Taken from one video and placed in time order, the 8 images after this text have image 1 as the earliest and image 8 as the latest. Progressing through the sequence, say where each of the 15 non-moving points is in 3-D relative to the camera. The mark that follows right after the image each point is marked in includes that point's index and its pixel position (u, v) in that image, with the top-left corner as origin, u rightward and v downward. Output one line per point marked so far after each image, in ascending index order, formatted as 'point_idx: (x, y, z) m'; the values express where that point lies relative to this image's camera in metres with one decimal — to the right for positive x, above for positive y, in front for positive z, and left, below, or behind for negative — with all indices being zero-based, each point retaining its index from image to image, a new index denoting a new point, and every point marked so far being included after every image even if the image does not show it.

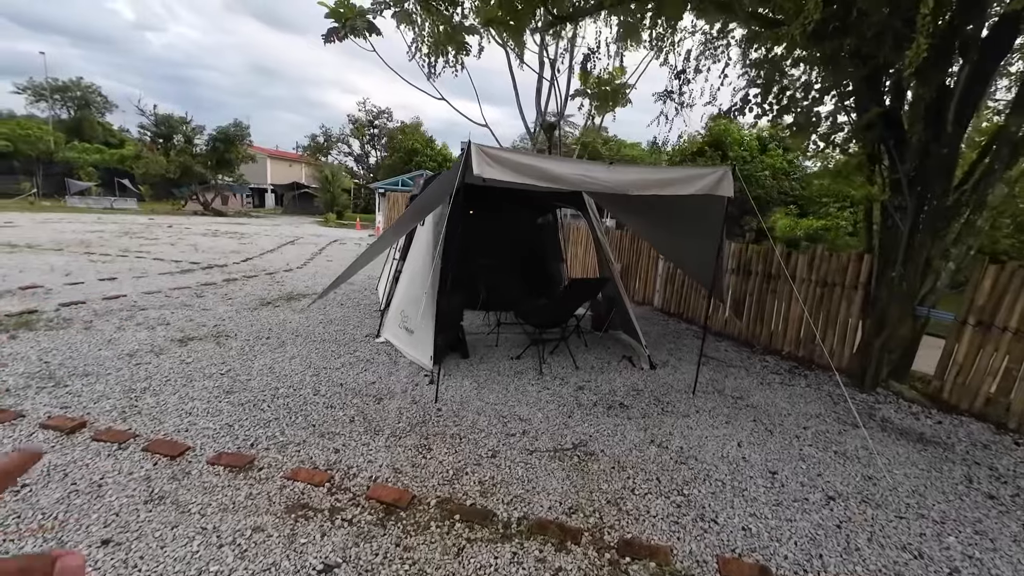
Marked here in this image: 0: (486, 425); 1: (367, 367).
0: (-0.2, -0.9, +2.9) m
1: (-1.2, -0.7, +3.7) m
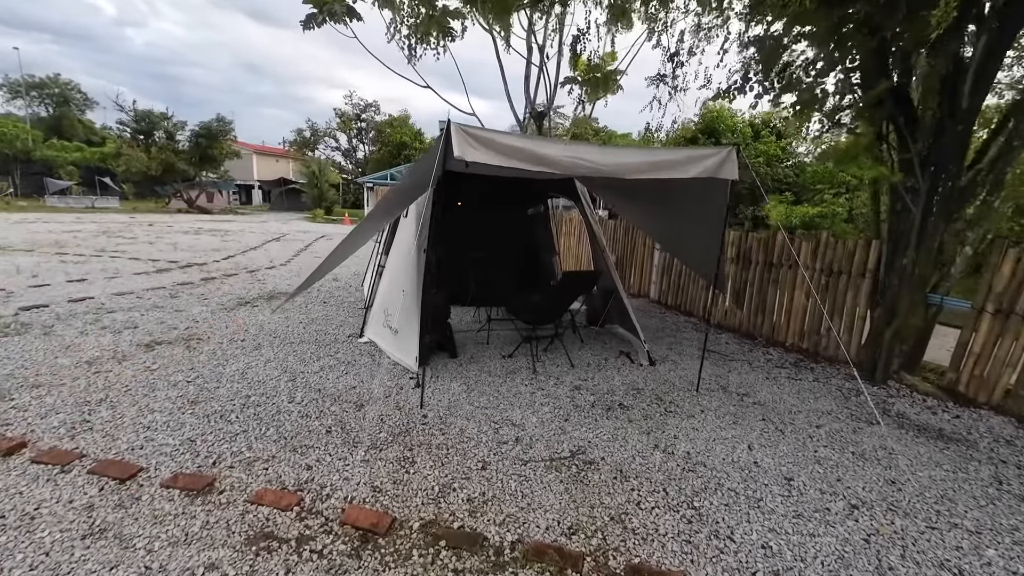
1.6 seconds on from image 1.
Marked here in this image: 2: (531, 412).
0: (-0.2, -0.9, +2.6) m
1: (-1.3, -0.7, +3.4) m
2: (+0.1, -0.8, +2.9) m
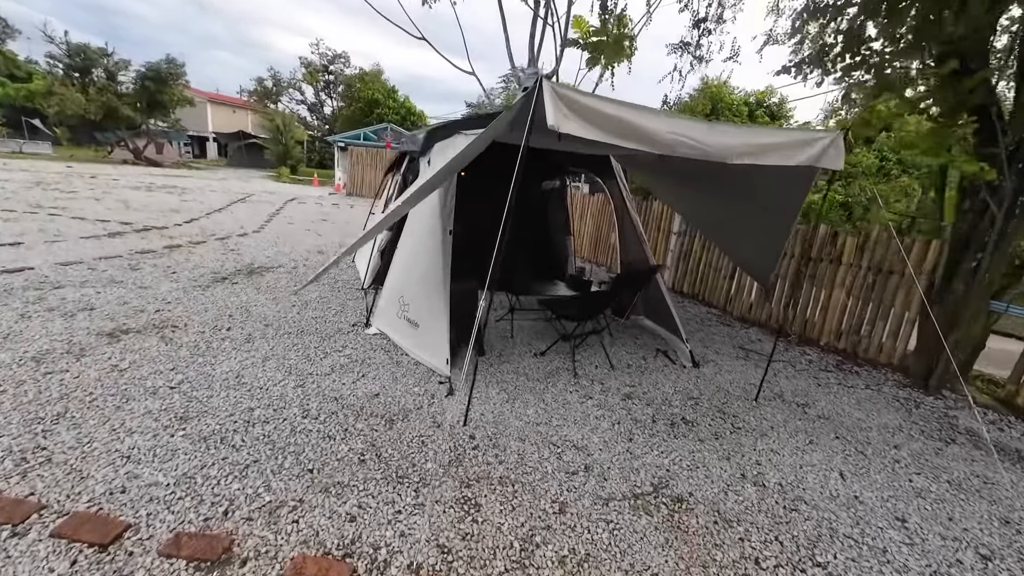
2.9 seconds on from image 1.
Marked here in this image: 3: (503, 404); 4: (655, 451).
0: (+0.1, -0.9, +2.2) m
1: (-1.0, -0.6, +2.9) m
2: (+0.5, -0.8, +2.5) m
3: (-0.1, -0.7, +2.7) m
4: (+0.8, -0.9, +2.4) m
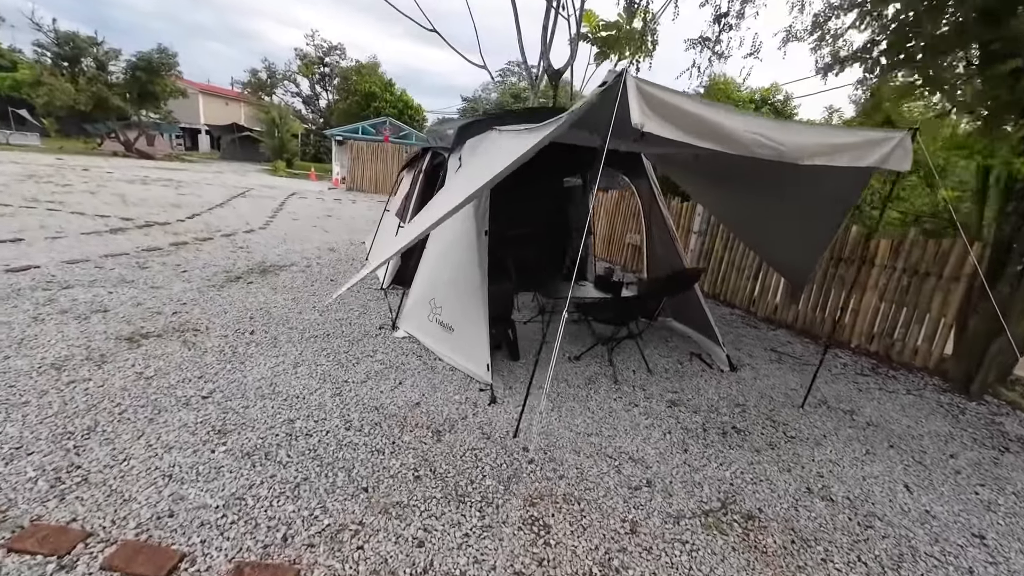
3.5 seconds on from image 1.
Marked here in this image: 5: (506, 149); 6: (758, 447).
0: (+0.4, -0.9, +2.1) m
1: (-0.7, -0.6, +2.8) m
2: (+0.7, -0.9, +2.5) m
3: (+0.2, -0.7, +2.6) m
4: (+1.1, -0.9, +2.3) m
5: (0.0, +0.8, +2.8) m
6: (+1.4, -0.9, +2.5) m
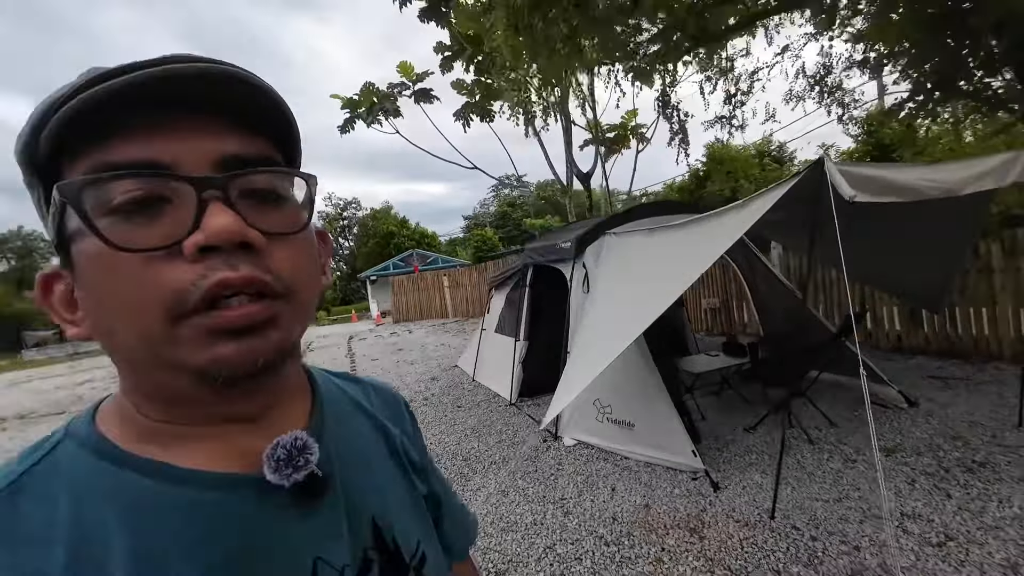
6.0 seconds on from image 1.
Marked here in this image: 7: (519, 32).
0: (+1.7, -1.2, +2.0) m
1: (+0.6, -1.3, +2.8) m
2: (+2.1, -1.1, +2.4) m
3: (+1.6, -1.2, +2.5) m
4: (+2.4, -1.1, +2.2) m
5: (+1.0, +0.2, +3.1) m
6: (+2.7, -1.0, +2.4) m
7: (+0.1, +2.4, +4.0) m
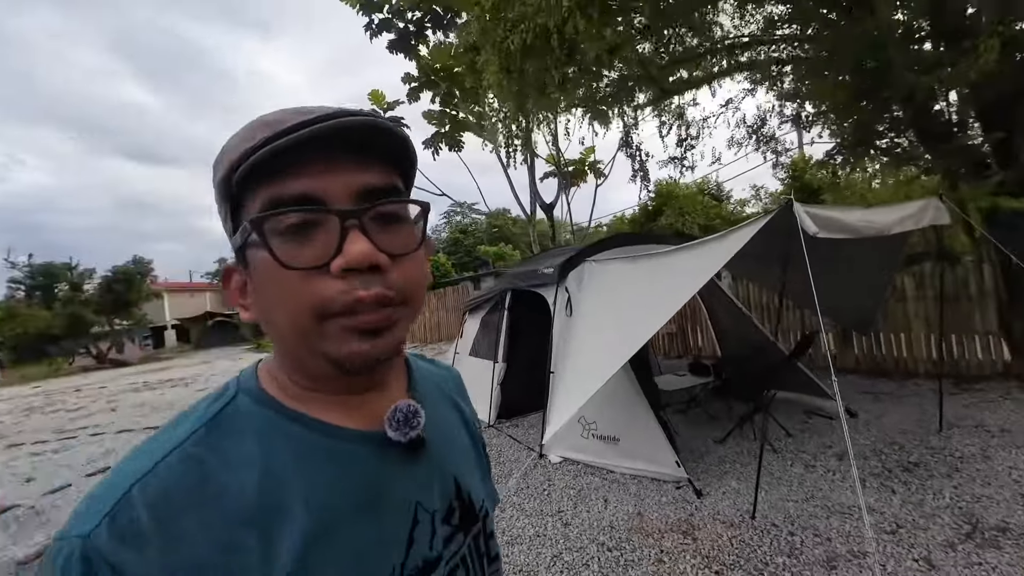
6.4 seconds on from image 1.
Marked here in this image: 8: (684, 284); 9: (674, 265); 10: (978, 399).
0: (+1.8, -1.3, +2.3) m
1: (+0.6, -1.4, +3.0) m
2: (+2.1, -1.3, +2.7) m
3: (+1.6, -1.3, +2.8) m
4: (+2.5, -1.2, +2.6) m
5: (+0.9, +0.1, +3.3) m
6: (+2.8, -1.2, +2.8) m
7: (0.0, +2.1, +4.3) m
8: (+1.2, 0.0, +3.0) m
9: (+1.2, +0.2, +3.1) m
10: (+4.1, -1.0, +3.9) m
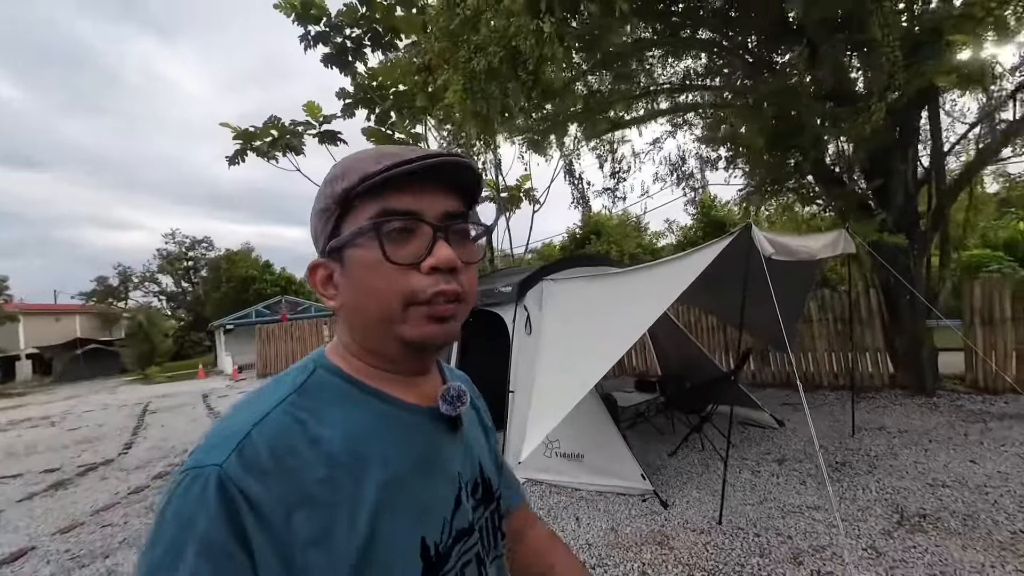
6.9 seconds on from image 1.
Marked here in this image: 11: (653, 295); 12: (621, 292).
0: (+1.7, -1.4, +2.5) m
1: (+0.4, -1.5, +2.9) m
2: (+1.9, -1.4, +2.9) m
3: (+1.4, -1.4, +2.9) m
4: (+2.3, -1.3, +2.9) m
5: (+0.7, -0.1, +3.5) m
6: (+2.6, -1.3, +3.1) m
7: (-0.4, +1.9, +4.4) m
8: (+1.0, -0.1, +3.2) m
9: (+1.0, 0.0, +3.3) m
10: (+3.7, -1.2, +4.5) m
11: (+1.1, -0.1, +3.2) m
12: (+0.8, 0.0, +3.4) m
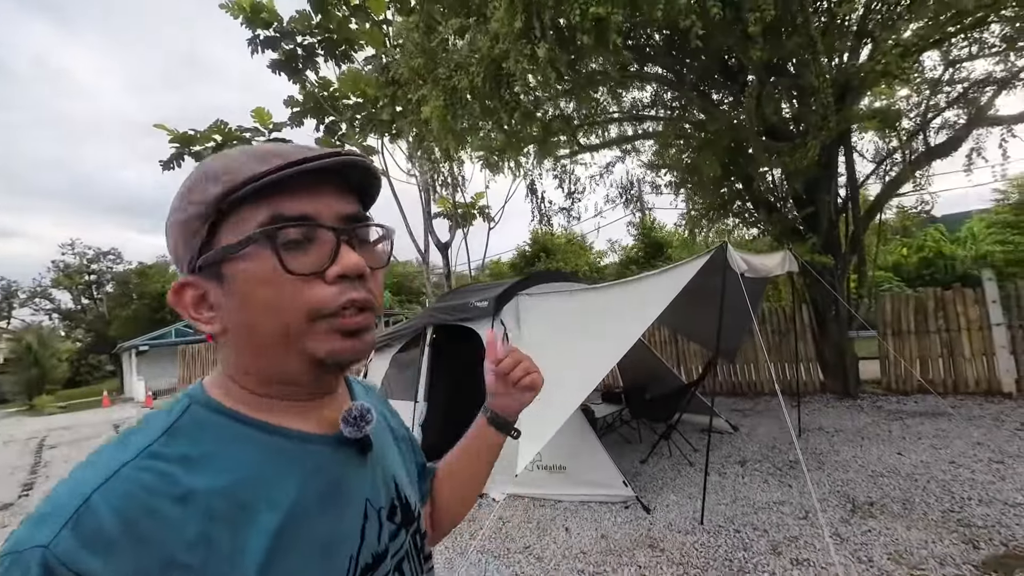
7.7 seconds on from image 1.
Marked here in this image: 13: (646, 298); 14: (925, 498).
0: (+1.7, -1.5, +2.8) m
1: (+0.3, -1.6, +3.0) m
2: (+1.8, -1.5, +3.2) m
3: (+1.3, -1.5, +3.1) m
4: (+2.2, -1.4, +3.2) m
5: (+0.5, -0.2, +3.6) m
6: (+2.4, -1.4, +3.5) m
7: (-0.7, +1.8, +4.4) m
8: (+0.9, -0.2, +3.4) m
9: (+0.8, -0.1, +3.5) m
10: (+3.4, -1.4, +5.0) m
11: (+0.9, -0.2, +3.4) m
12: (+0.7, -0.2, +3.5) m
13: (+1.1, -0.1, +3.4) m
14: (+2.7, -1.4, +2.8) m
